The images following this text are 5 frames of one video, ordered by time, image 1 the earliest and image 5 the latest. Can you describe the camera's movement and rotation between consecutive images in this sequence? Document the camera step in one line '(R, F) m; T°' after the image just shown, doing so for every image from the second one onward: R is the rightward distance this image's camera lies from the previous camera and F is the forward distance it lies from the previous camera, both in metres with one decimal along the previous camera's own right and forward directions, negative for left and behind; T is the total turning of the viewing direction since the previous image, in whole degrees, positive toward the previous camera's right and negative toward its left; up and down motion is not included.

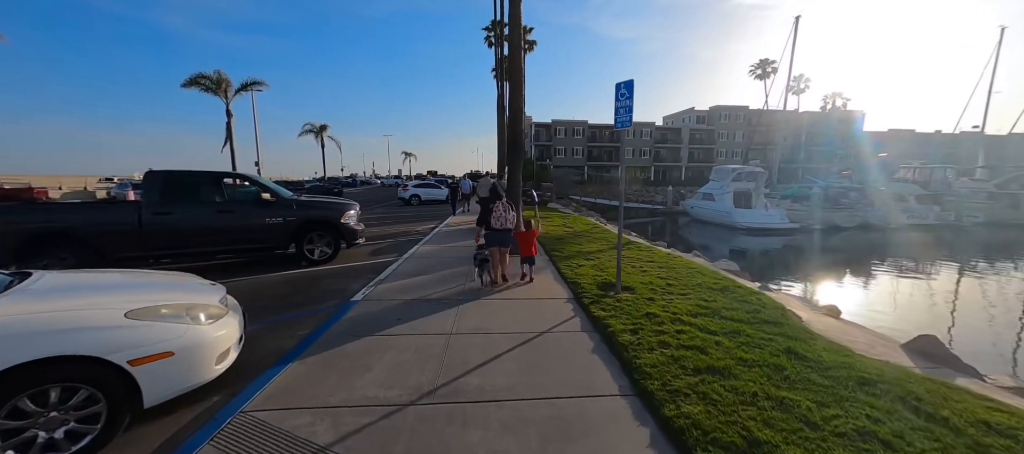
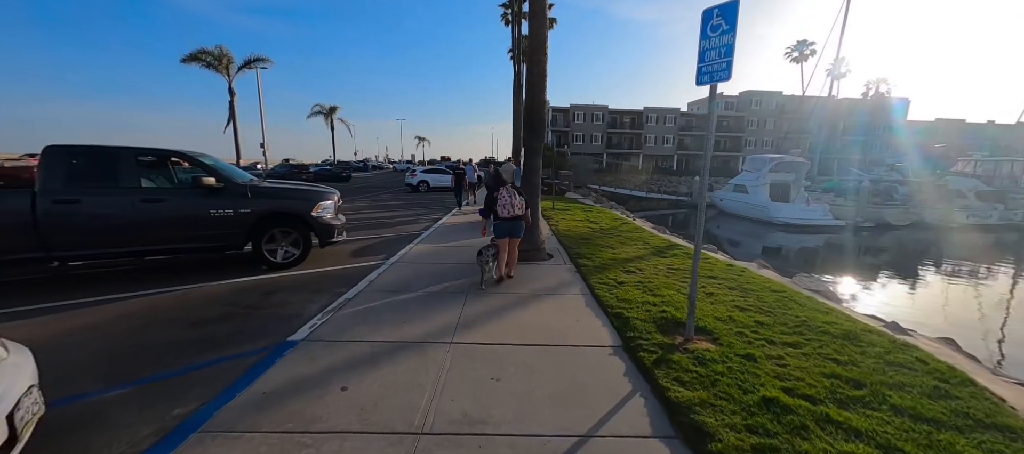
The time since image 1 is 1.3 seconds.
(-0.1, +1.9) m; -2°
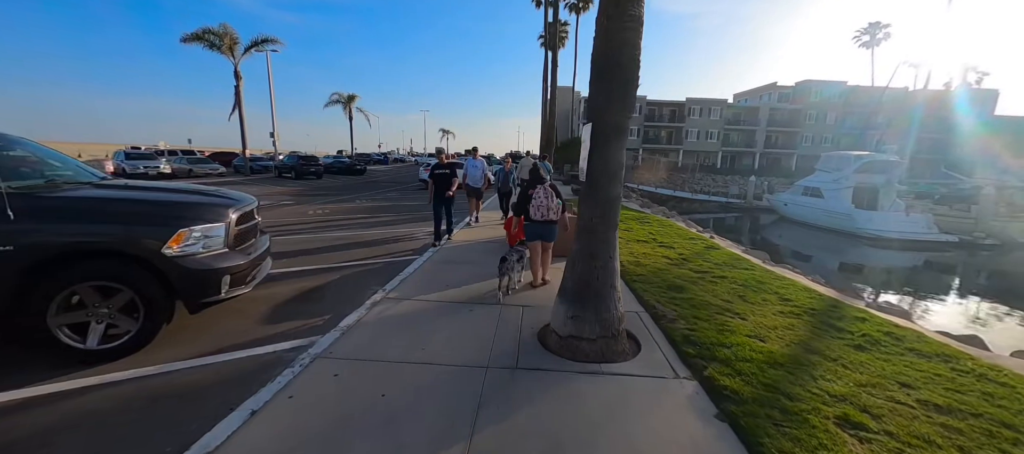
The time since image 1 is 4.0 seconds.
(-0.2, +3.6) m; -4°
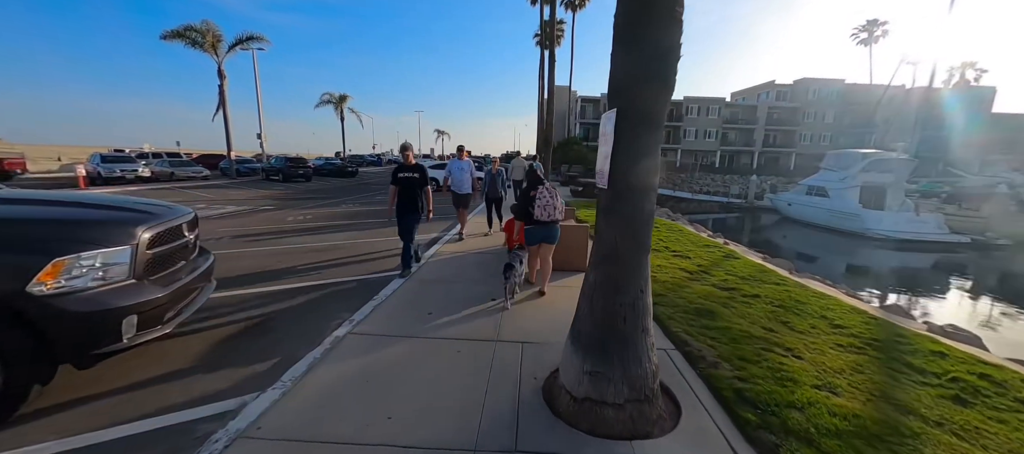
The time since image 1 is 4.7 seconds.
(0.0, +0.9) m; +1°
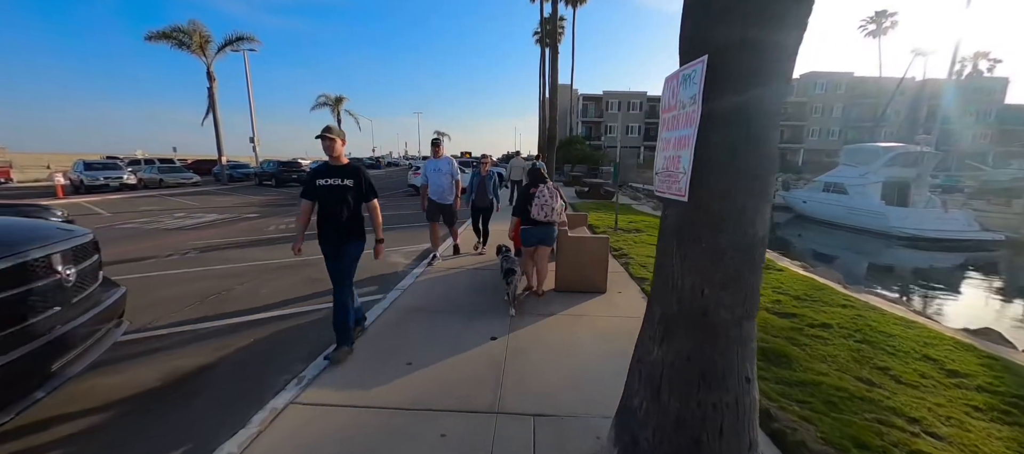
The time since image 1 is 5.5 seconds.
(0.0, +1.1) m; 0°
